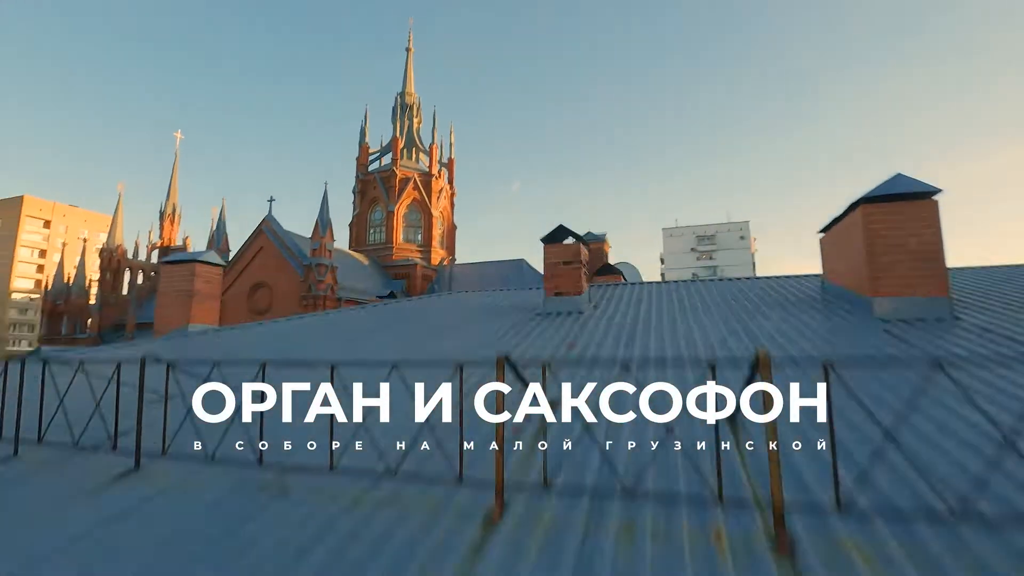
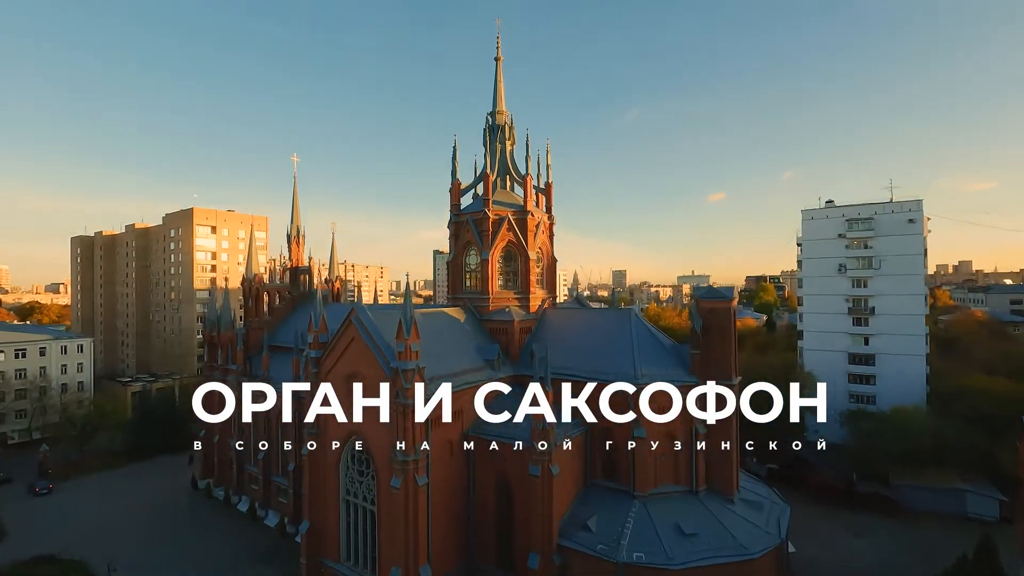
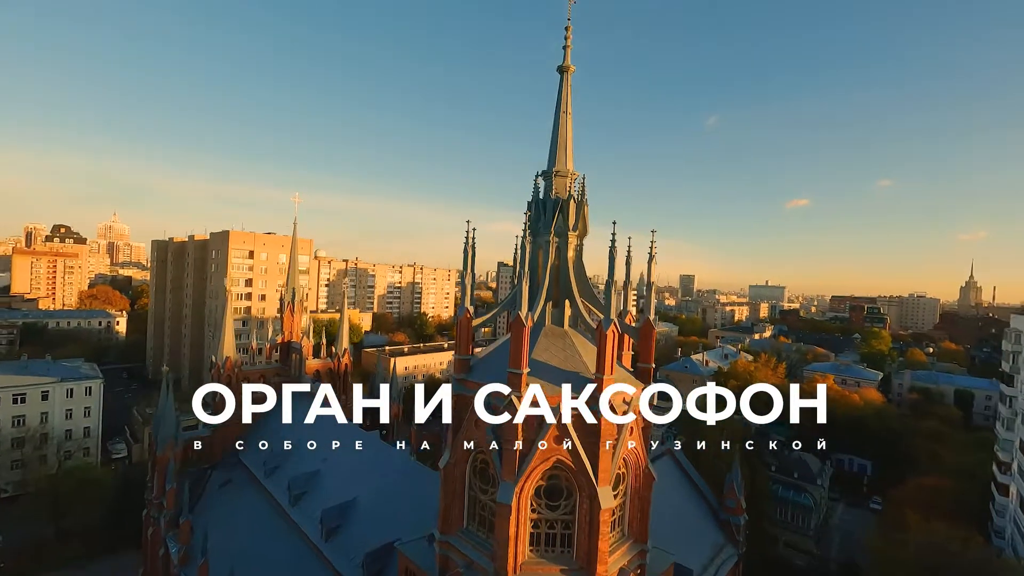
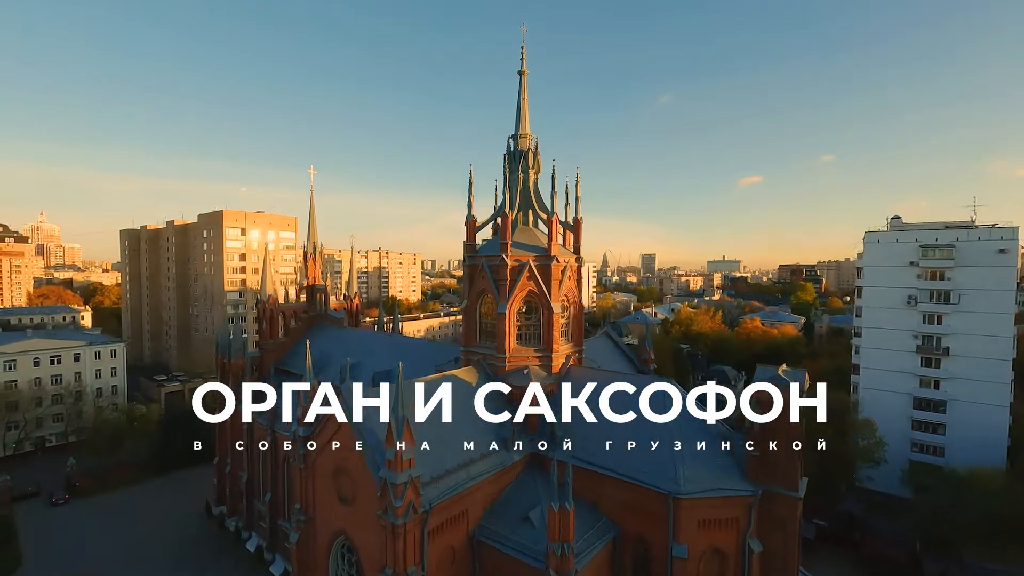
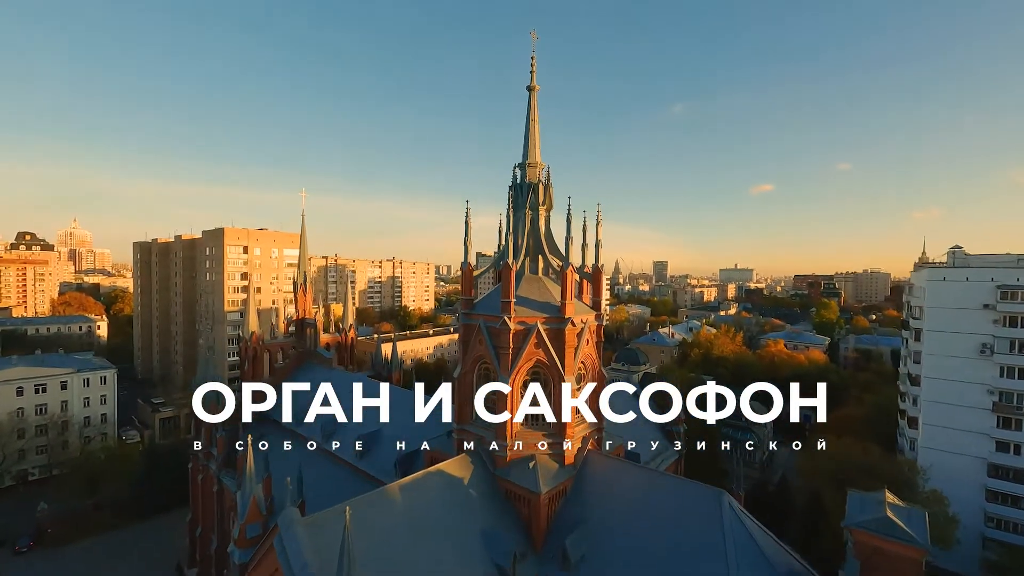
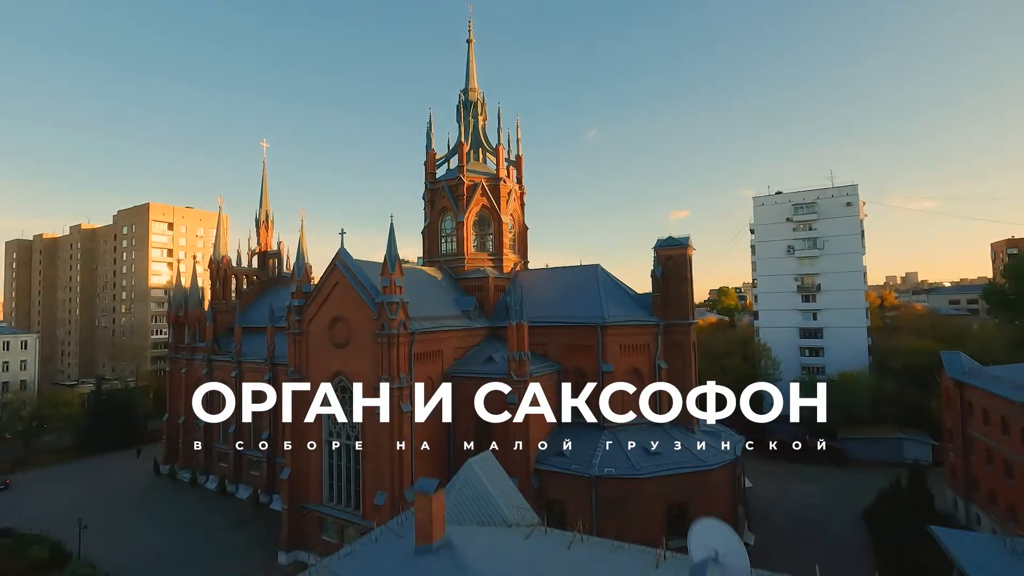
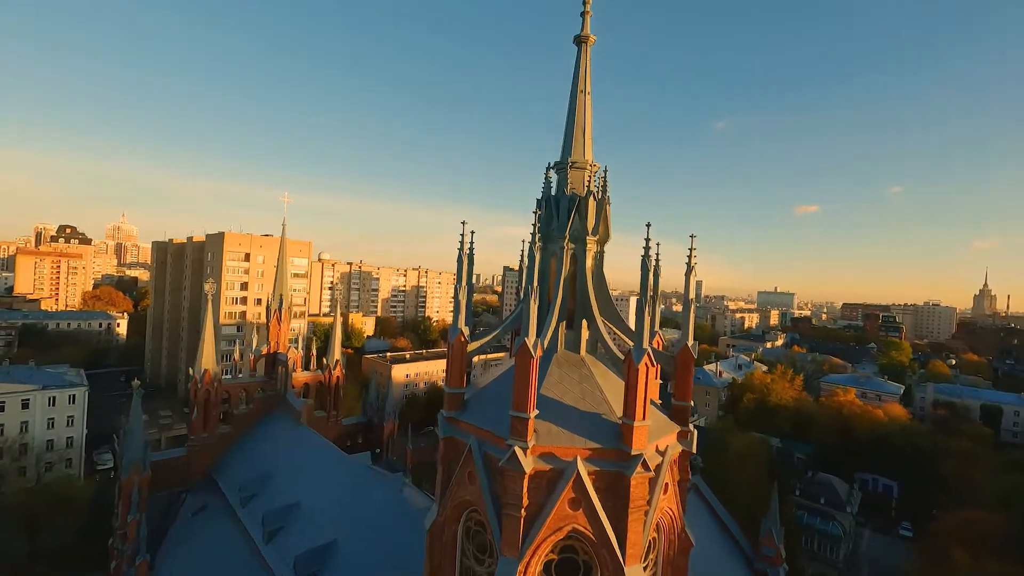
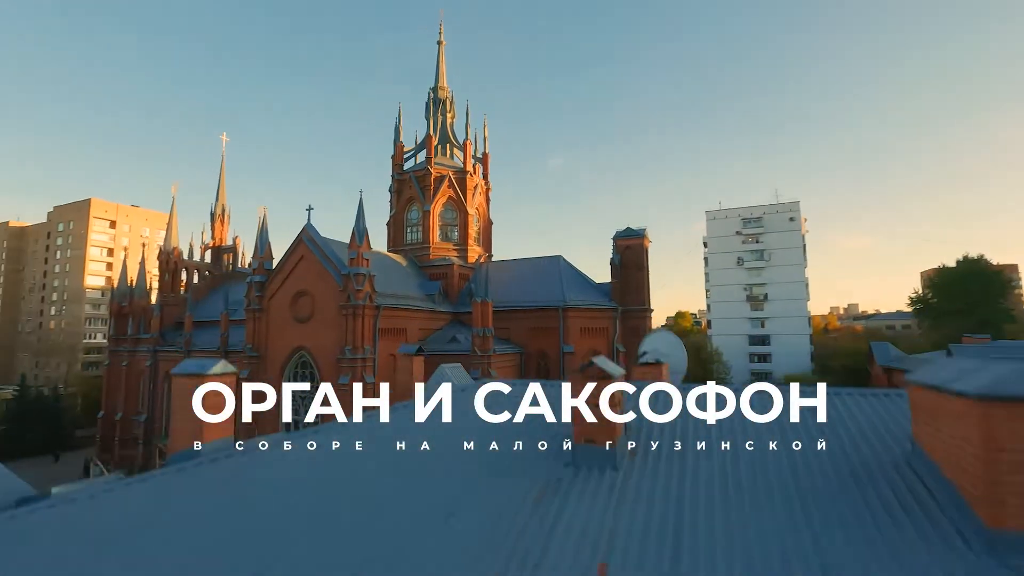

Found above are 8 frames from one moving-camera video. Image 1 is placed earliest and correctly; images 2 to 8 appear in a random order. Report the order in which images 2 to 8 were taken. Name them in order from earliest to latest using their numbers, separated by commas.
8, 6, 2, 4, 5, 3, 7
